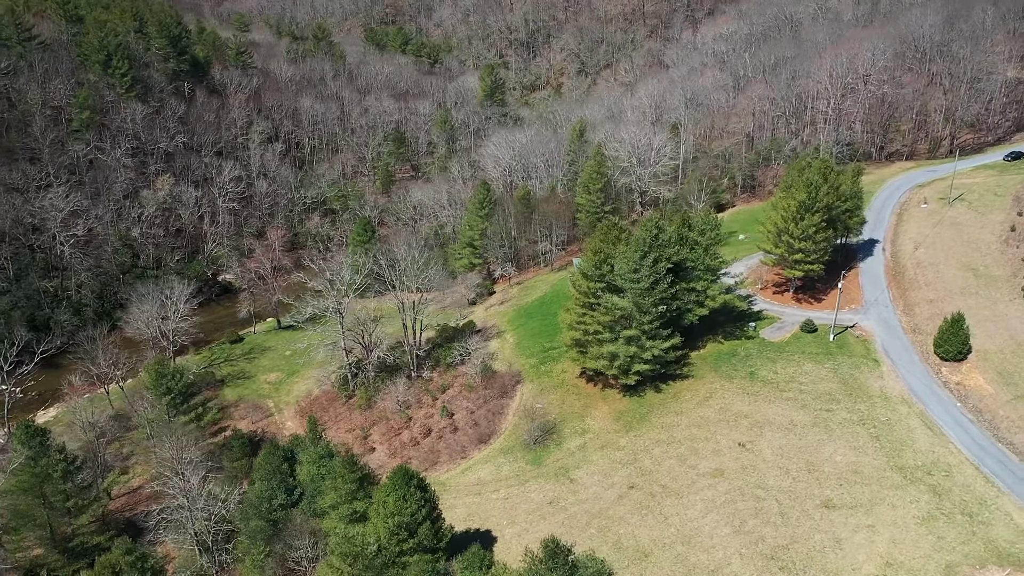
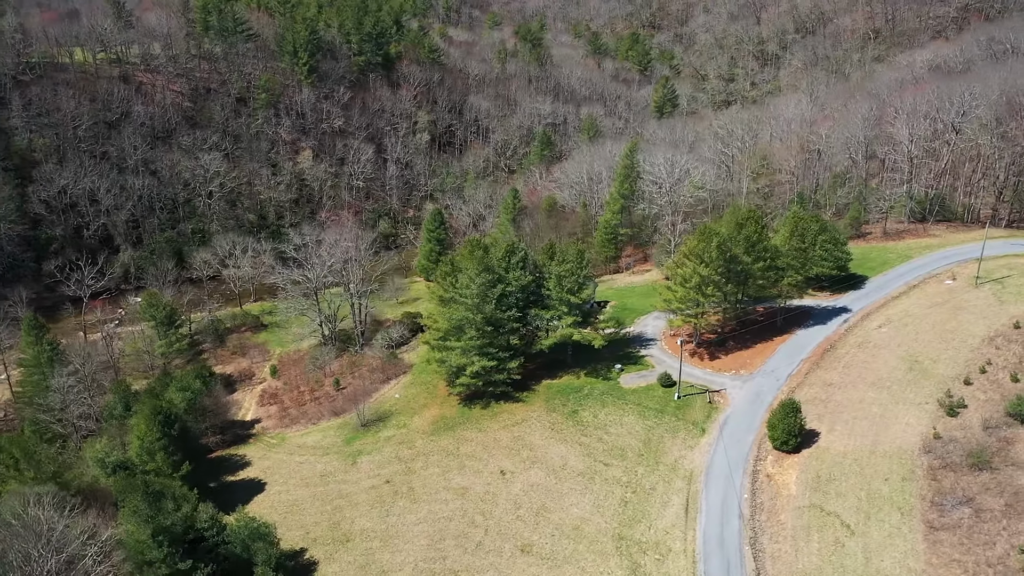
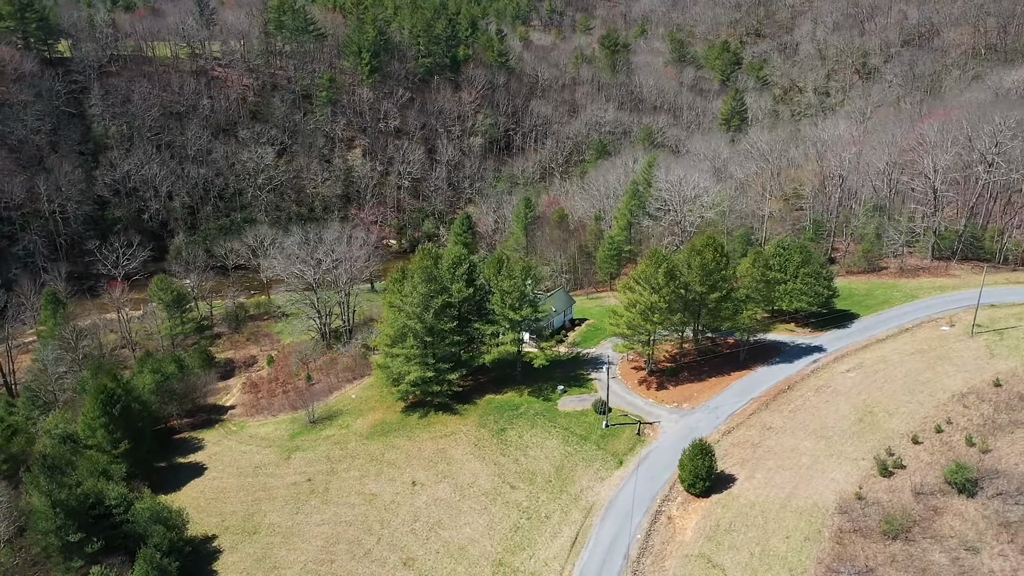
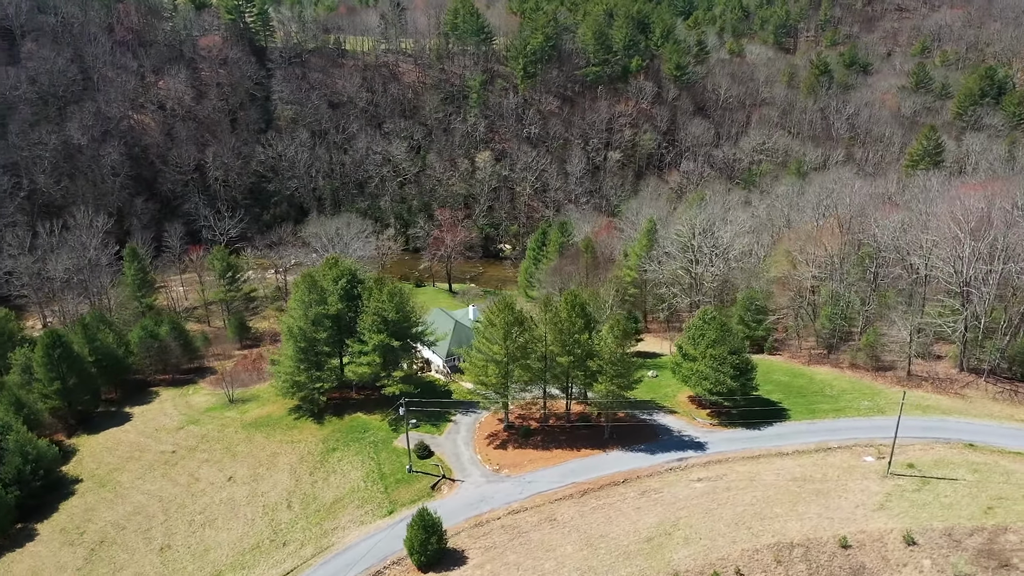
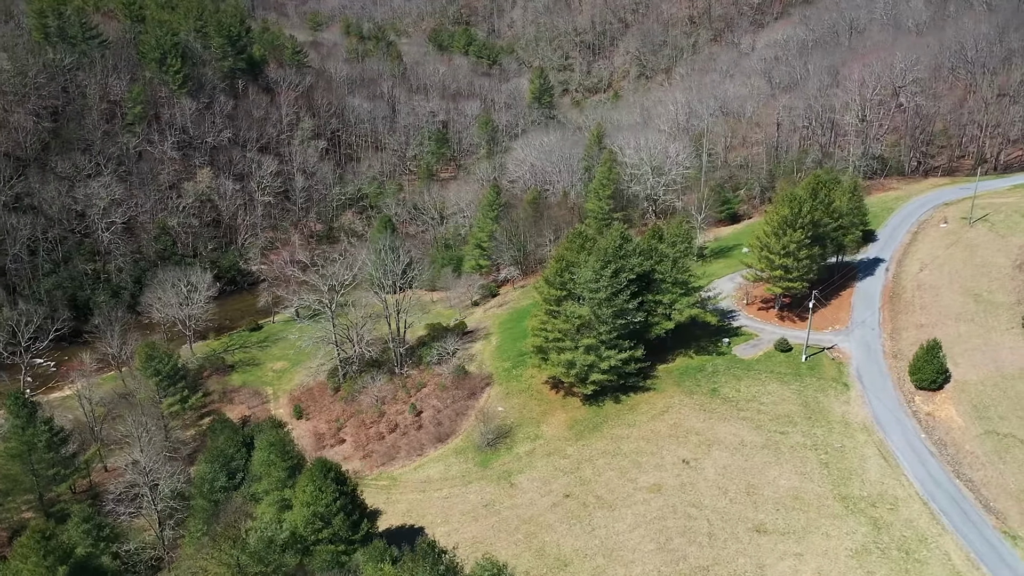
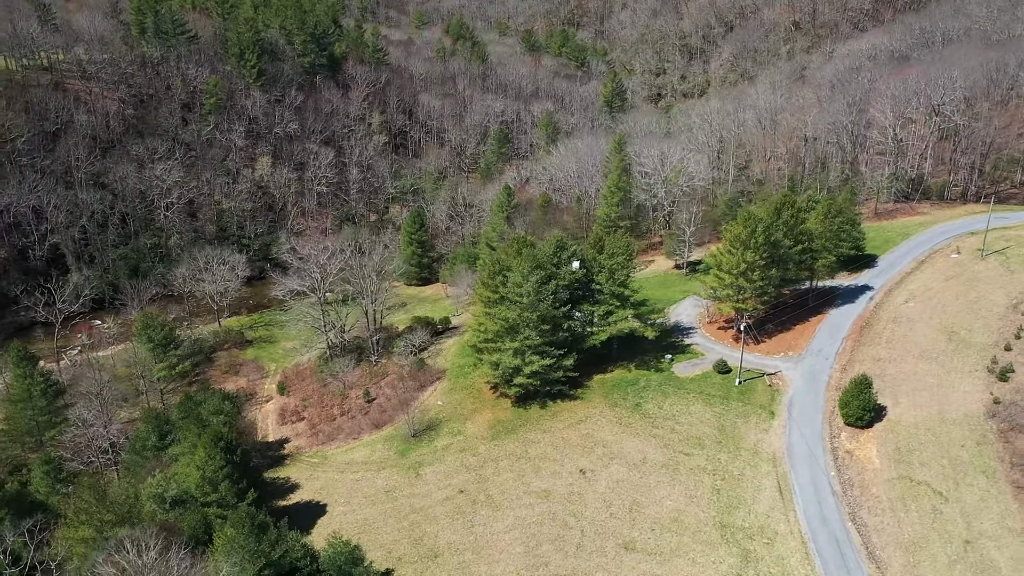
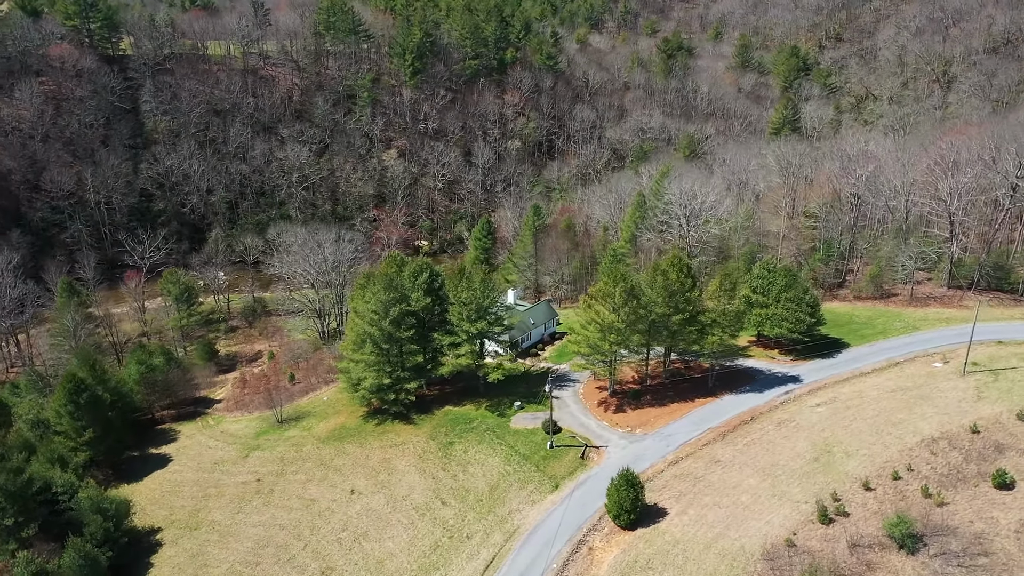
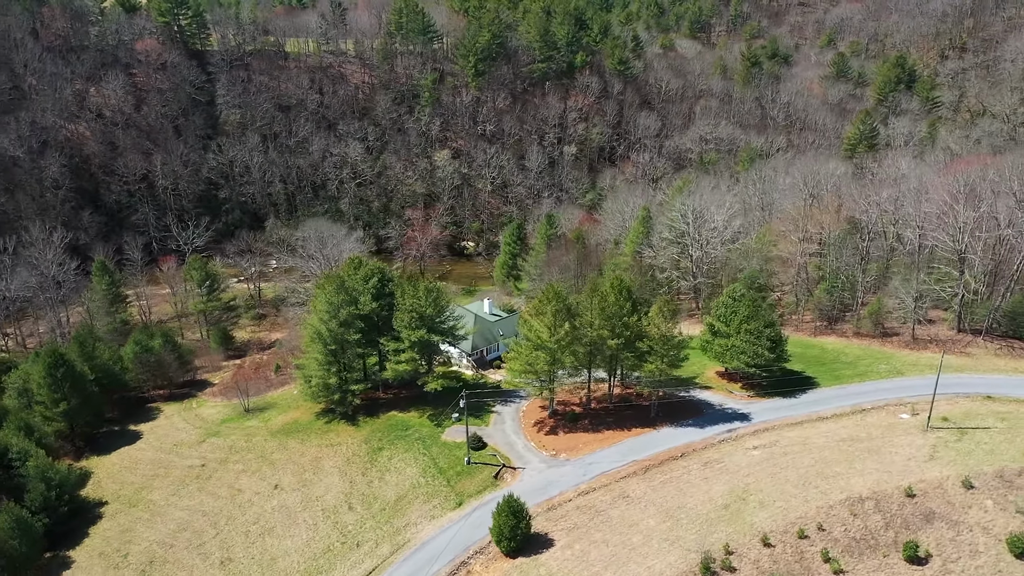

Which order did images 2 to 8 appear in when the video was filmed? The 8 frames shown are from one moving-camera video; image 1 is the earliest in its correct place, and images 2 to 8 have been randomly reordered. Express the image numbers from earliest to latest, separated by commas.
5, 6, 2, 3, 7, 8, 4
